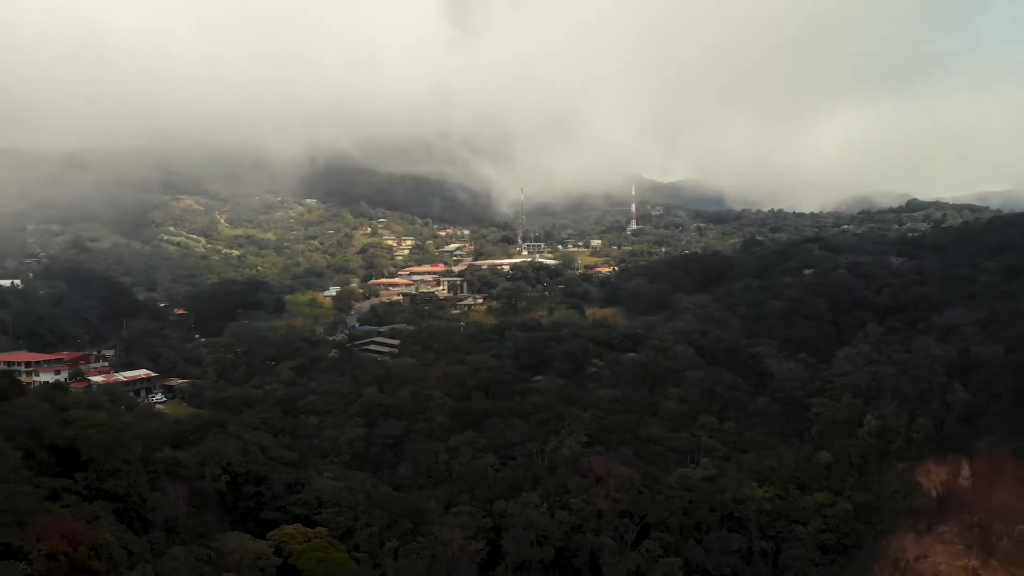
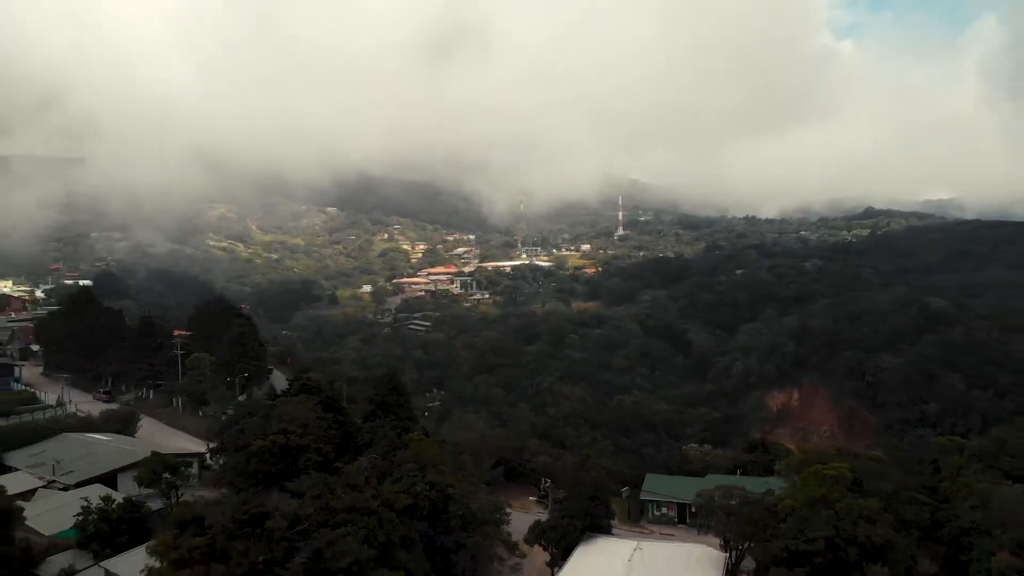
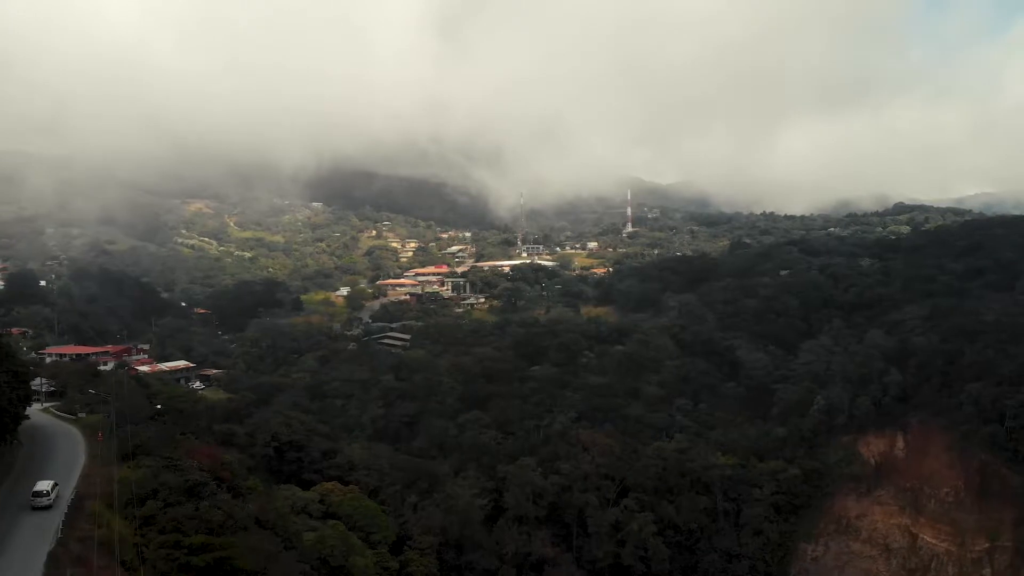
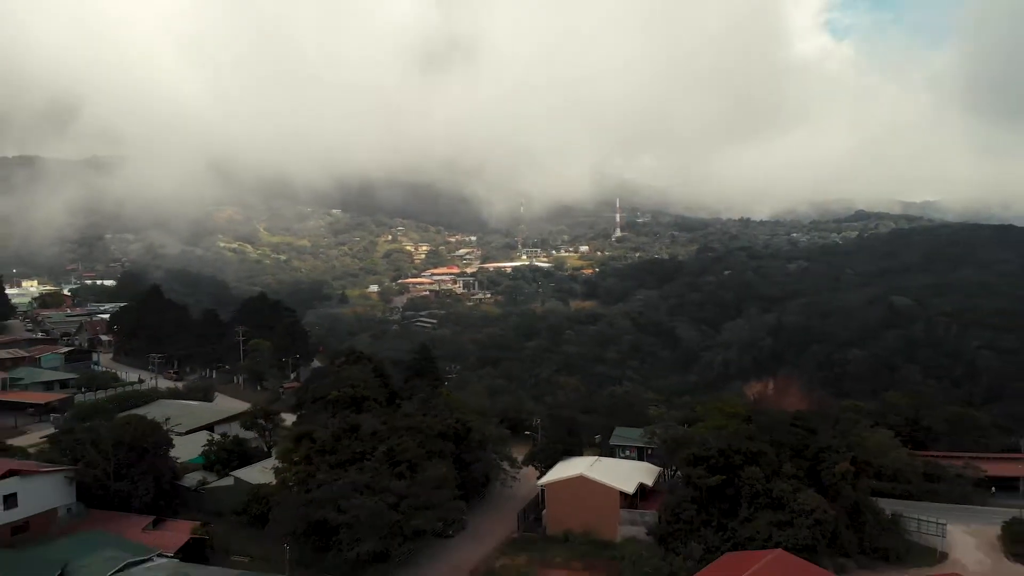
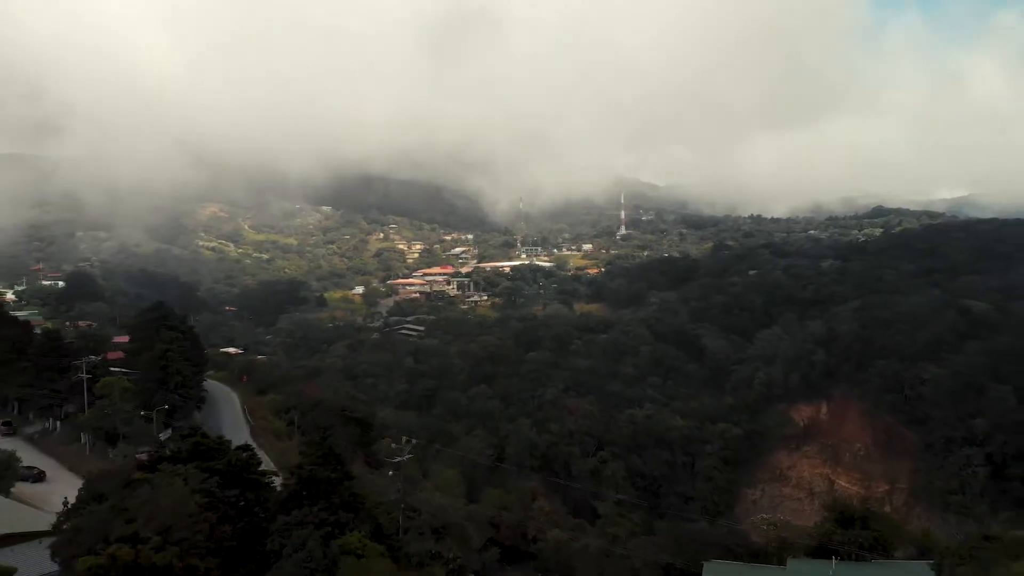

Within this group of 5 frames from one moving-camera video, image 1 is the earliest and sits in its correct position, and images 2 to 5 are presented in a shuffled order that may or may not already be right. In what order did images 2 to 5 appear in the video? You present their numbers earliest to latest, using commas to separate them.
3, 5, 2, 4
